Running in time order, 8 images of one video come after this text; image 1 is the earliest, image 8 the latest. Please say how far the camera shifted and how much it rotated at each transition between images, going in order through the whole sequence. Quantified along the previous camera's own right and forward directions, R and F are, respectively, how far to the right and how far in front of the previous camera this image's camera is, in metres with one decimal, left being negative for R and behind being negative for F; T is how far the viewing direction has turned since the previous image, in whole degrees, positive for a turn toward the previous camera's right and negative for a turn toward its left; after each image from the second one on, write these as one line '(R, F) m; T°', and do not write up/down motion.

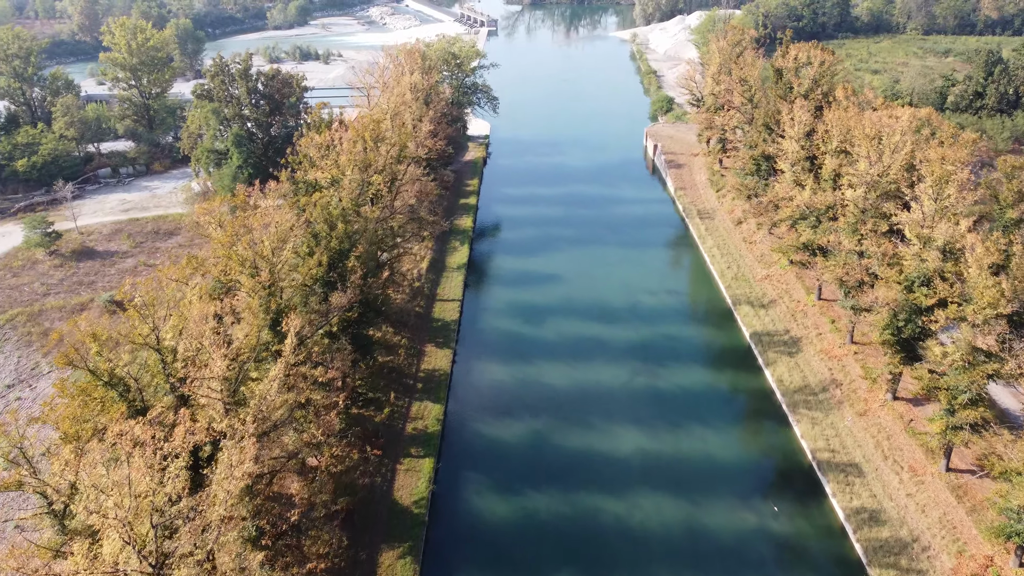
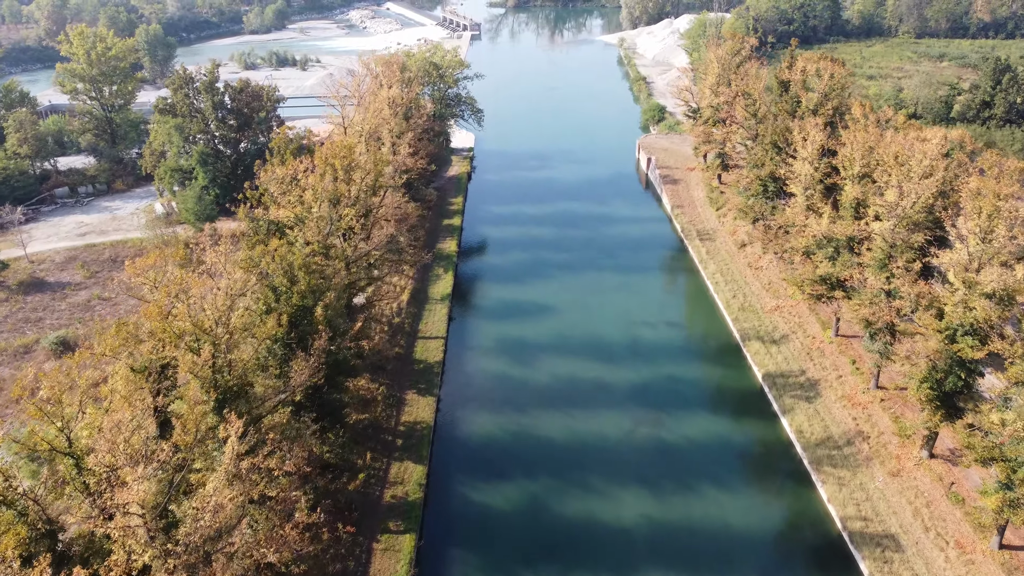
(-0.2, +3.1) m; +1°
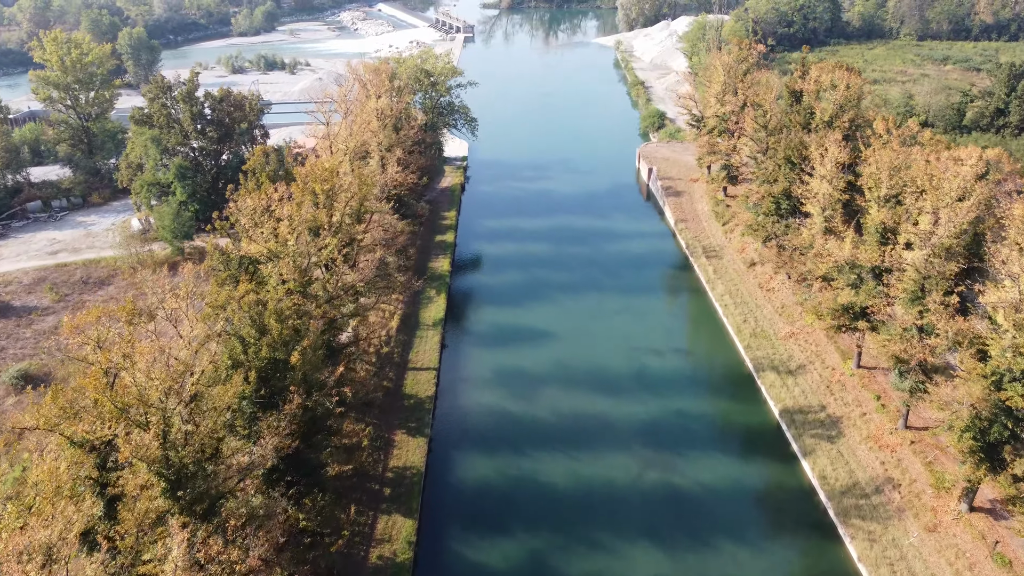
(-0.1, +2.2) m; 0°
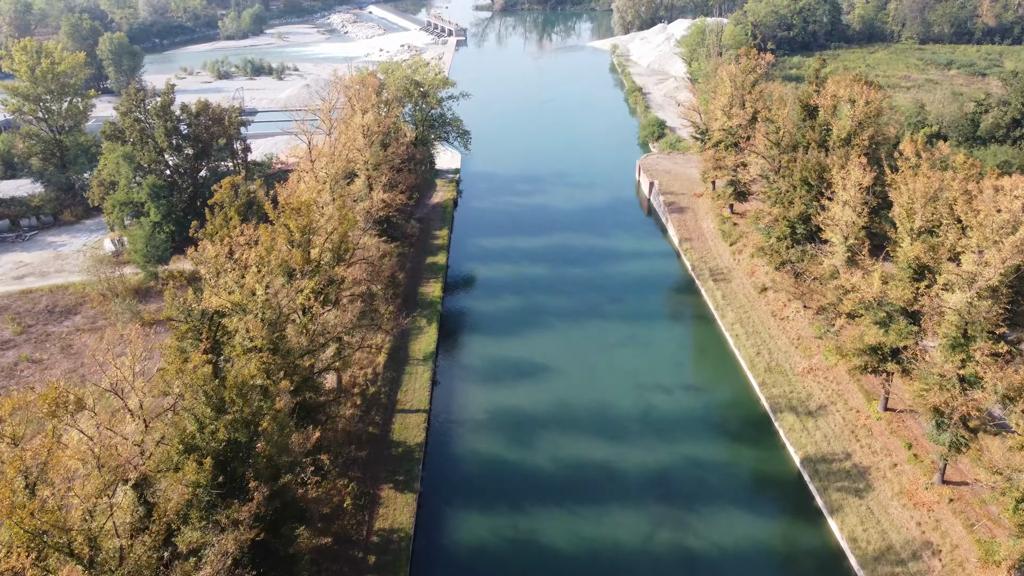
(-0.1, +2.4) m; 0°
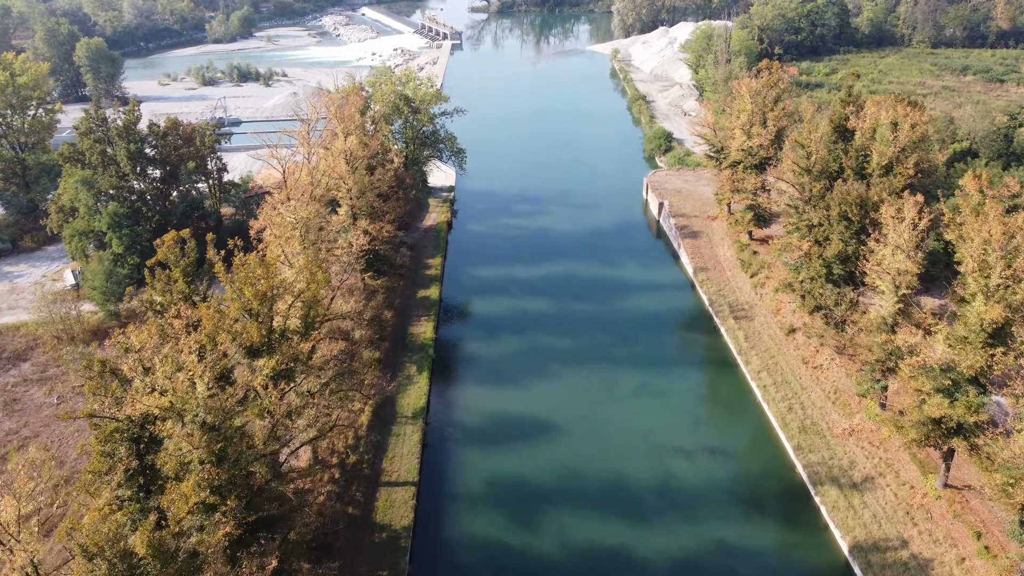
(-0.1, +3.6) m; 0°
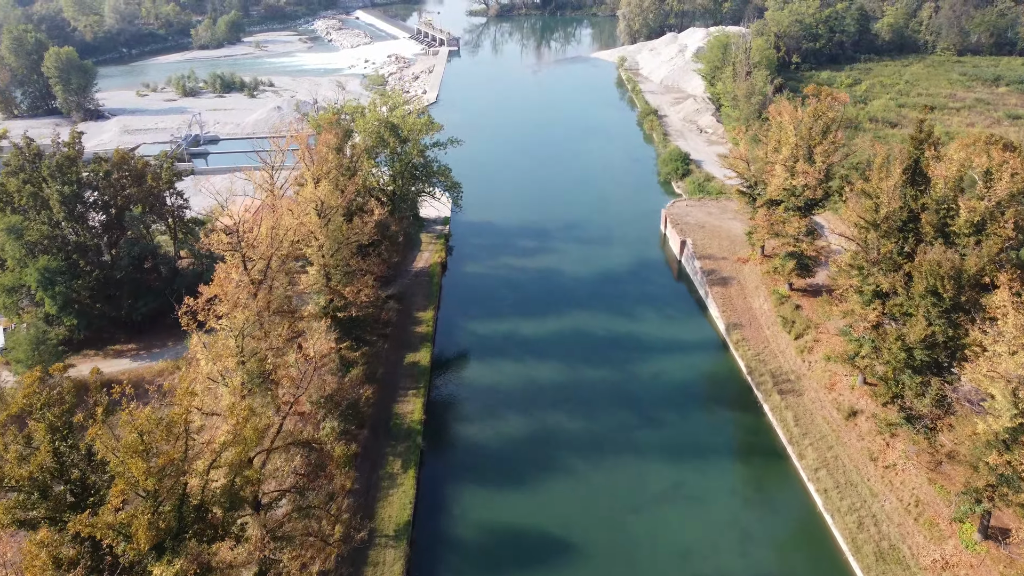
(-0.2, +5.4) m; 0°
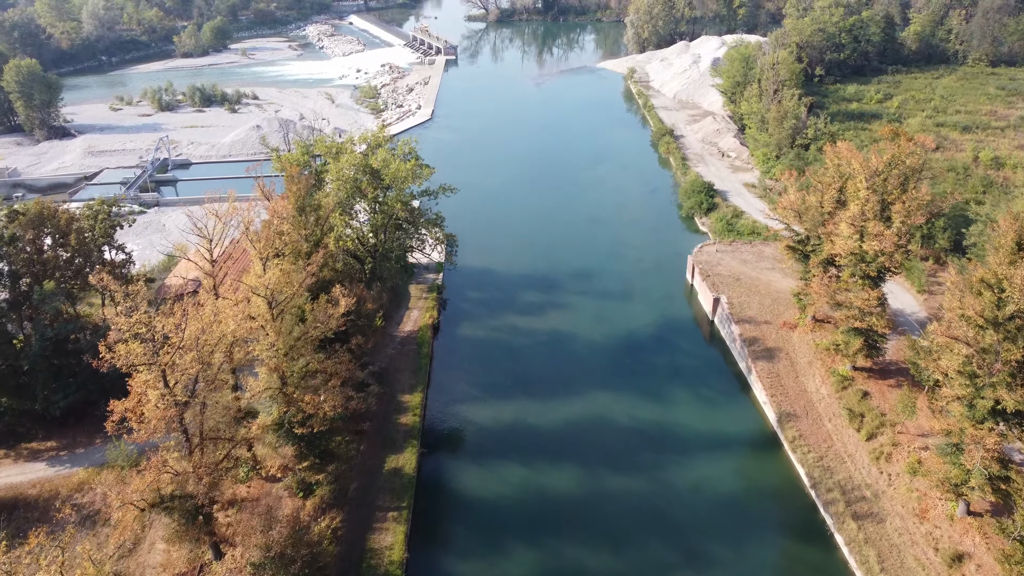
(-0.2, +6.0) m; 0°
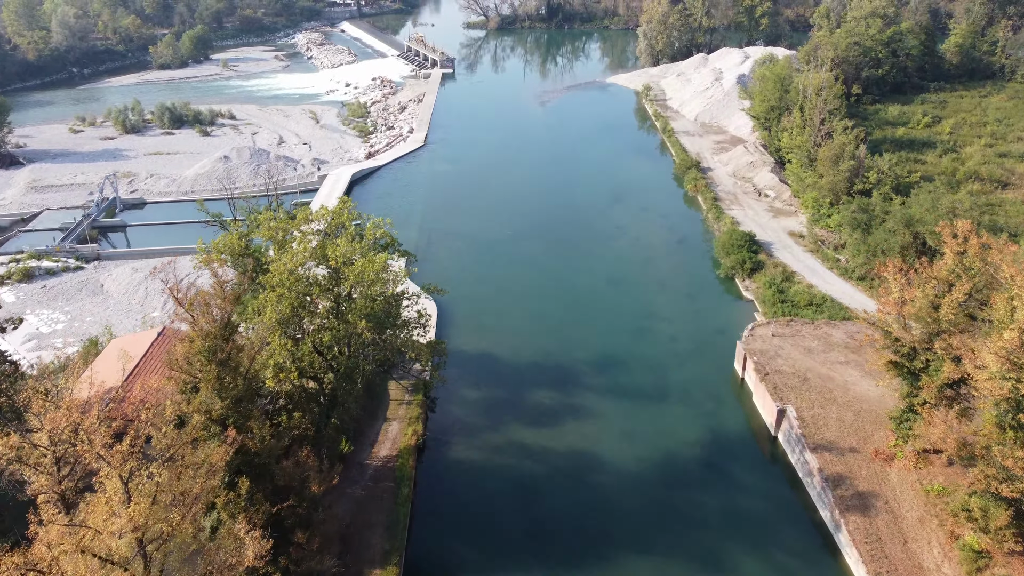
(-0.2, +7.7) m; 0°
